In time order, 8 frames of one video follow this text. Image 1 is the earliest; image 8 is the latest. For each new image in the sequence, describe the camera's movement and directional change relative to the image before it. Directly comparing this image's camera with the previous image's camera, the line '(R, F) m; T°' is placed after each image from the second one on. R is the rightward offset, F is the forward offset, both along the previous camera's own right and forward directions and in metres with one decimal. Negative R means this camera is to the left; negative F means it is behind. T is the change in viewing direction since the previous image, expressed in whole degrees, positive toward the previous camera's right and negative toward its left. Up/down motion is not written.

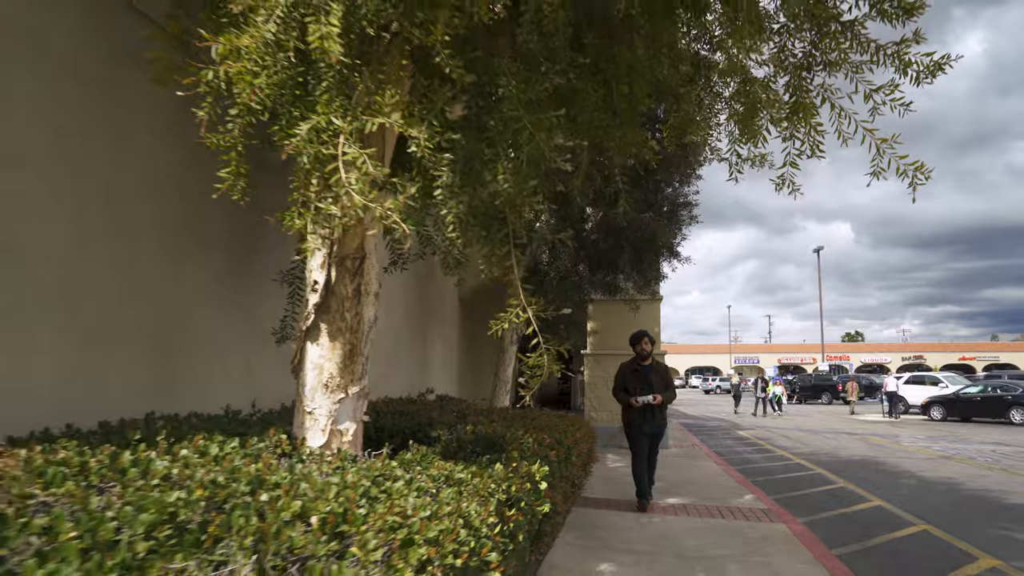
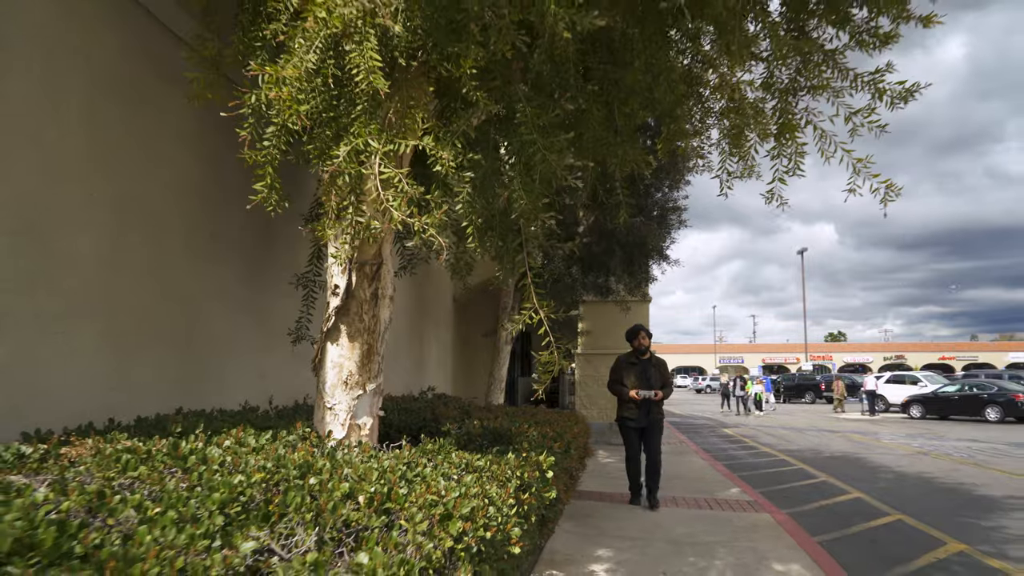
(-0.1, -0.3) m; +1°
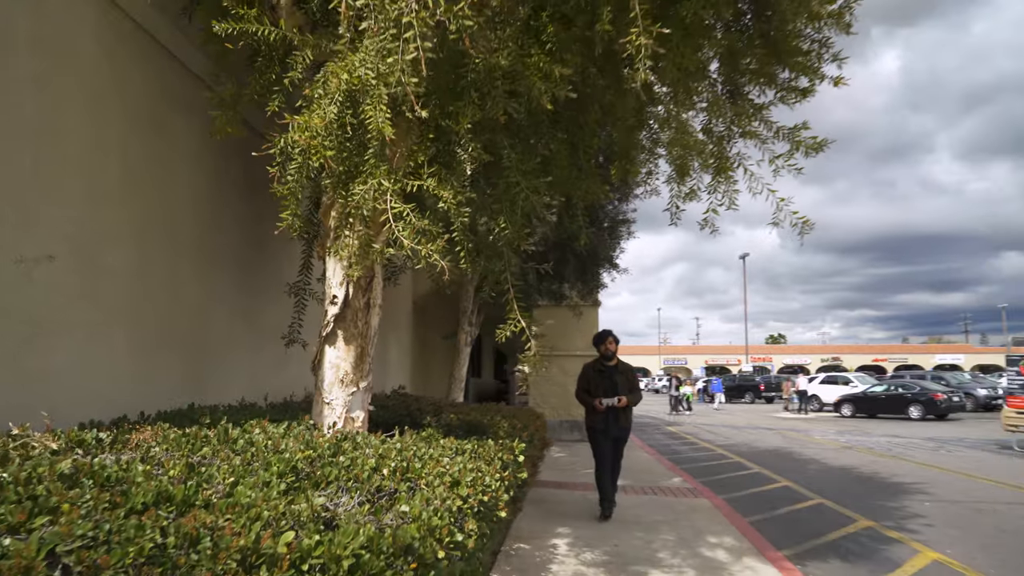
(-0.2, -0.7) m; +4°
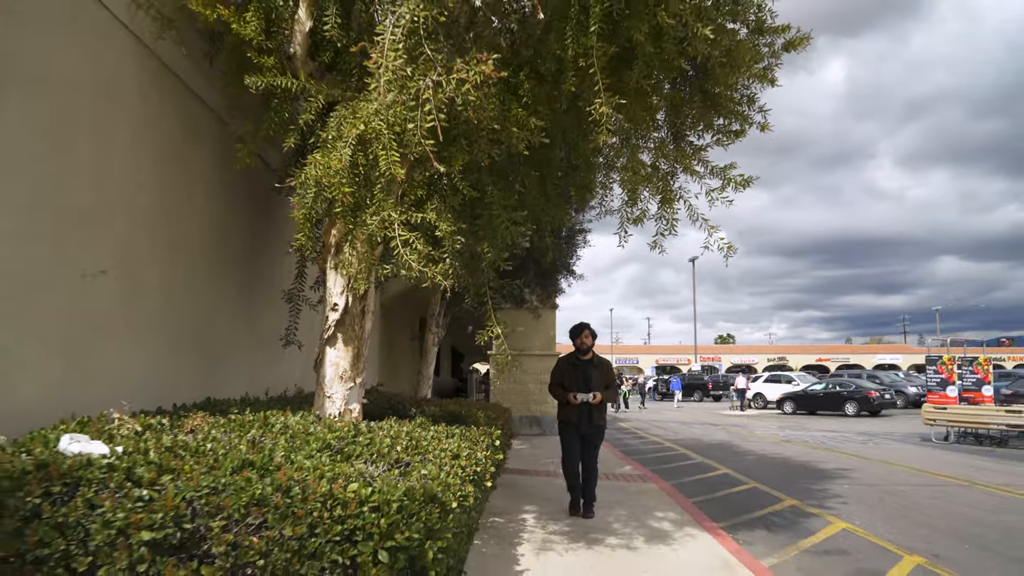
(-0.2, -0.8) m; +3°
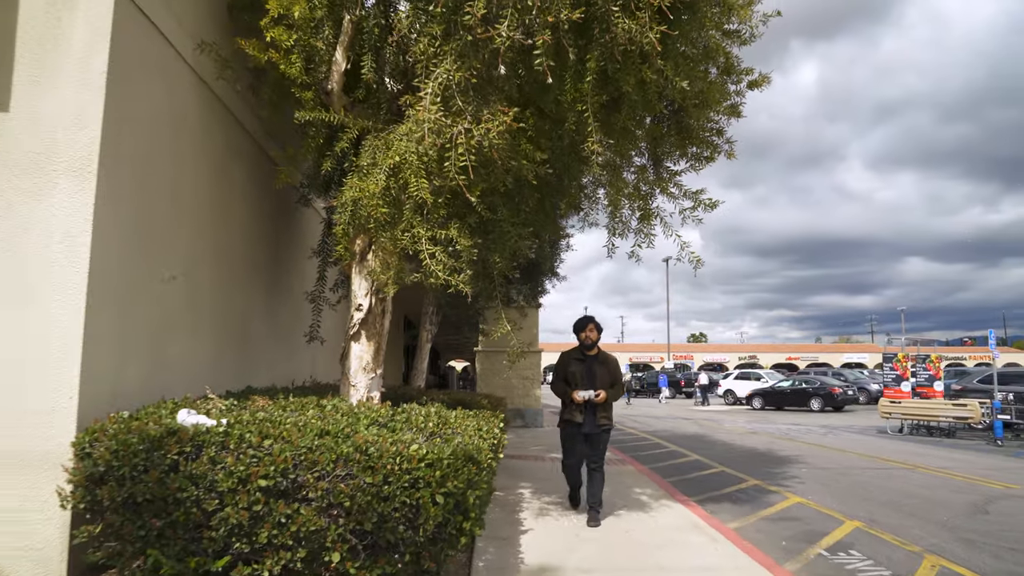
(-0.2, -0.9) m; +2°
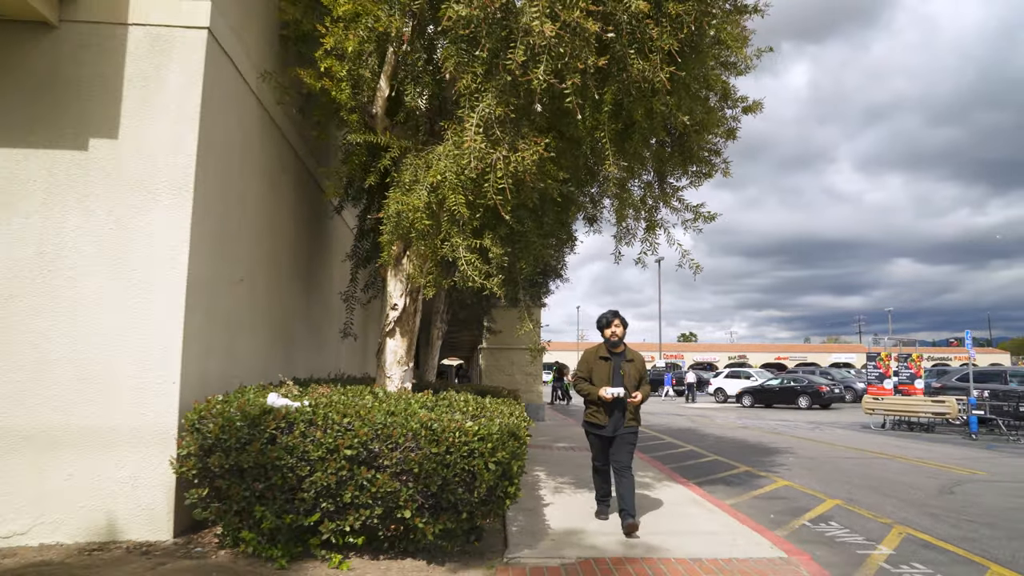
(-0.3, -0.8) m; +1°
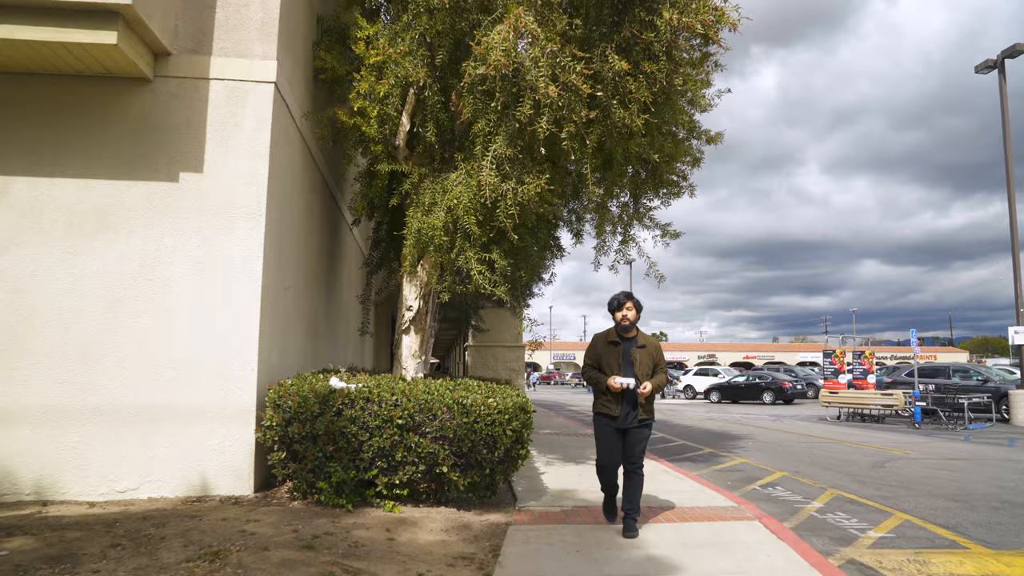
(-0.3, -1.3) m; +2°
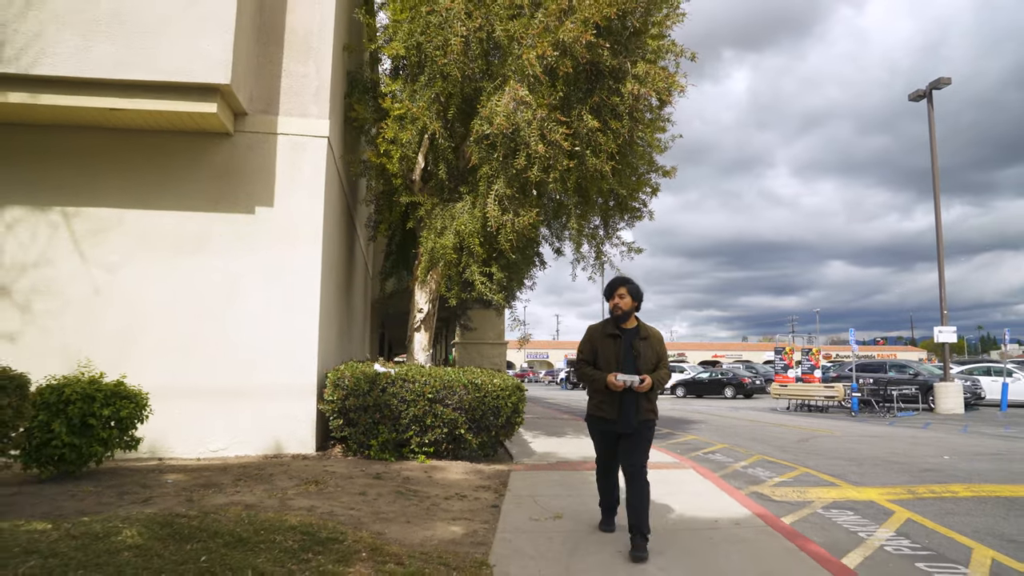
(-0.3, -2.0) m; +2°
